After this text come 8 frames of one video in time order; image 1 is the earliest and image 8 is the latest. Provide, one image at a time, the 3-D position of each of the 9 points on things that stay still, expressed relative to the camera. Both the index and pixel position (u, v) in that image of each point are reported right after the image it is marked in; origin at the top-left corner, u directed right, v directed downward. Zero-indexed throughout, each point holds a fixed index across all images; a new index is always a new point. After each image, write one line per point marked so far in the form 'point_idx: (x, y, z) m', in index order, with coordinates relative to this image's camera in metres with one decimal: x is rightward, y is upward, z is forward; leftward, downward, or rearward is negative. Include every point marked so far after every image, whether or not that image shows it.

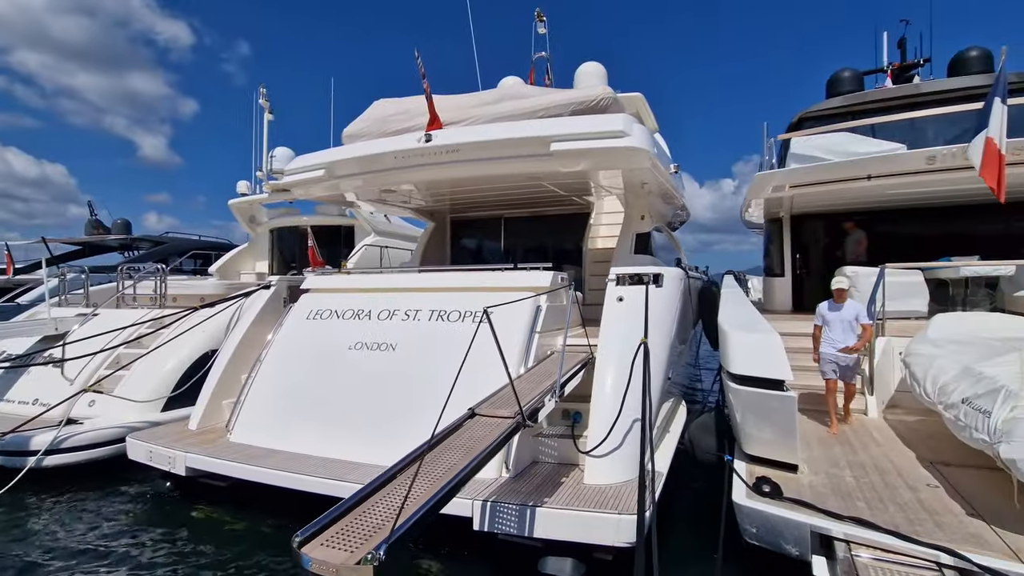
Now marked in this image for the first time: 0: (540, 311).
0: (+0.2, -0.2, +3.9) m
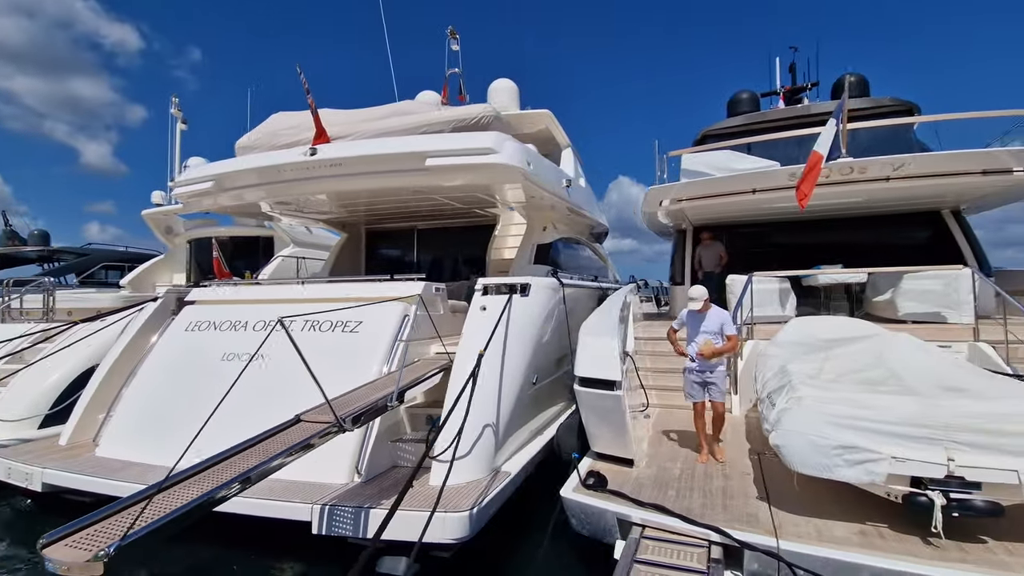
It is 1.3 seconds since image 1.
0: (-0.8, -0.3, +4.1) m
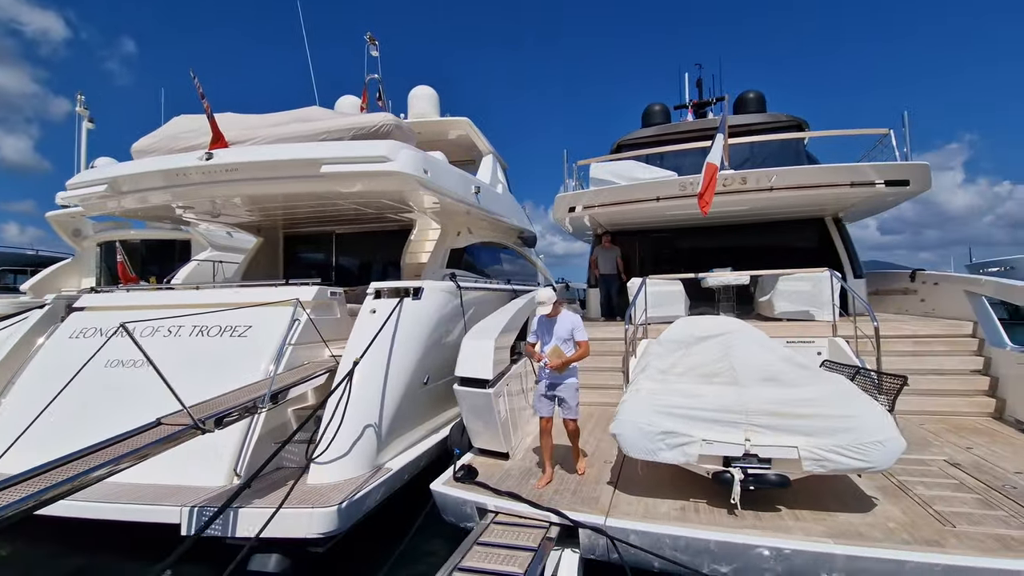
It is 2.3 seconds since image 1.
0: (-1.7, -0.3, +4.2) m
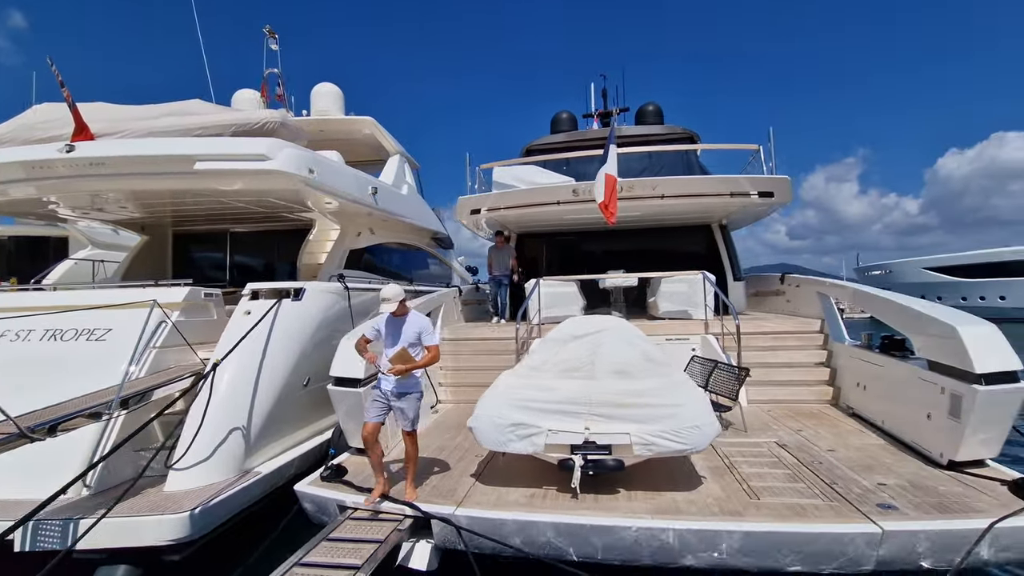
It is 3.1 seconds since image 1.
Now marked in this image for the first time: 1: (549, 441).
0: (-2.7, -0.3, +4.0) m
1: (+0.2, -0.9, +2.9) m
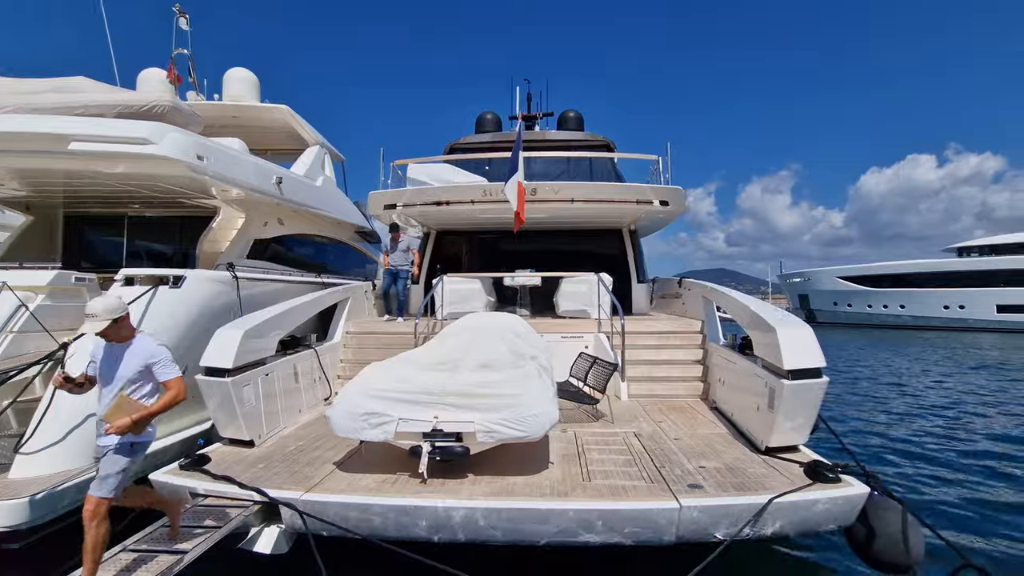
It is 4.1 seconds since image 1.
0: (-3.7, -0.2, +3.8) m
1: (-0.7, -0.8, +3.1) m
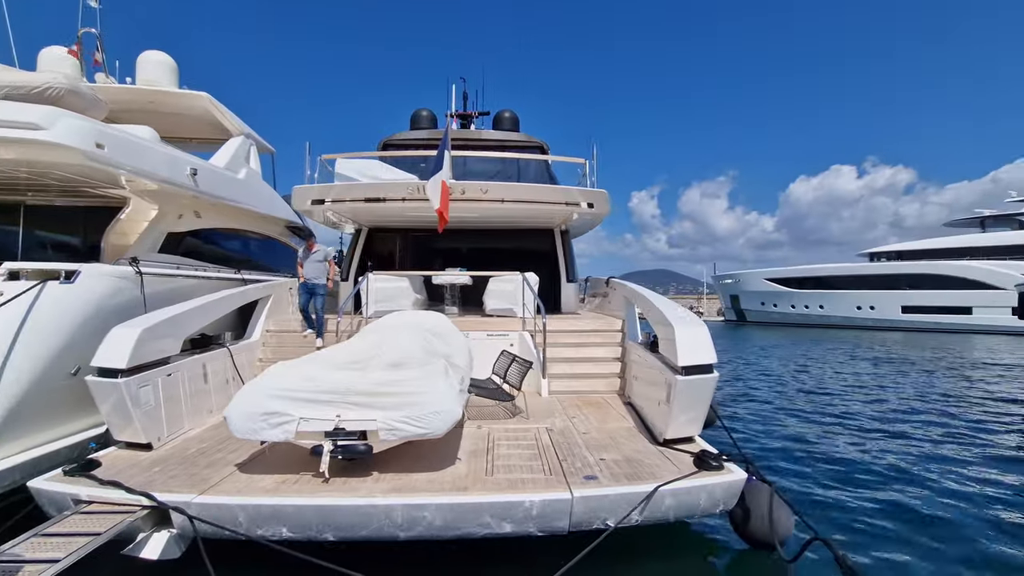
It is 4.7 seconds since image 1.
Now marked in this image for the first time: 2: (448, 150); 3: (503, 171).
0: (-4.3, -0.1, +3.5) m
1: (-1.3, -0.8, +3.1) m
2: (-0.8, +1.7, +6.2) m
3: (-0.2, +2.0, +9.0) m
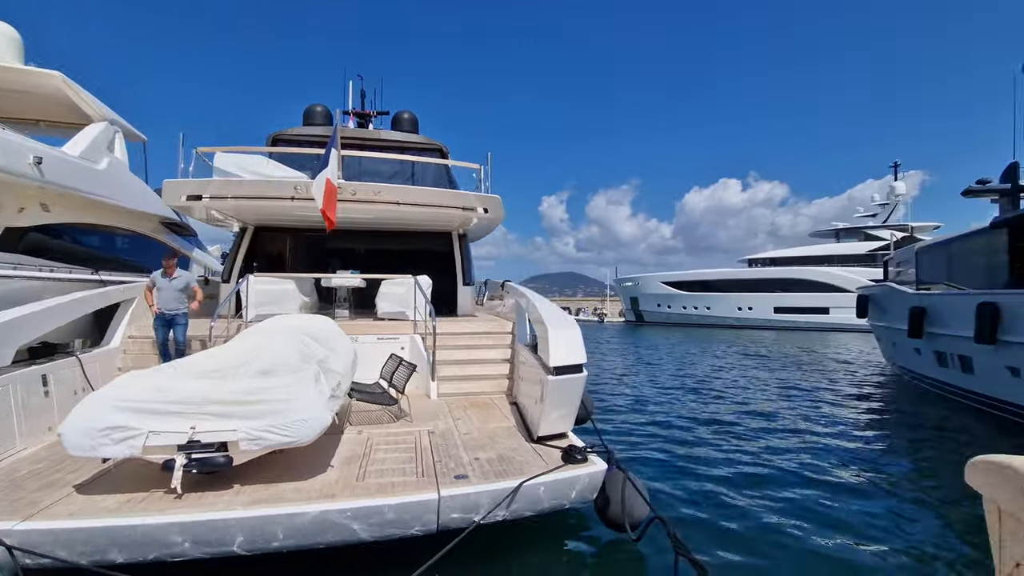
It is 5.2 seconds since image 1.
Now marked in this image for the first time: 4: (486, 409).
0: (-5.1, -0.1, +2.8) m
1: (-2.0, -0.9, +2.9) m
2: (-2.1, +1.6, +6.0) m
3: (-1.9, +2.0, +8.9) m
4: (-0.3, -1.2, +5.2) m
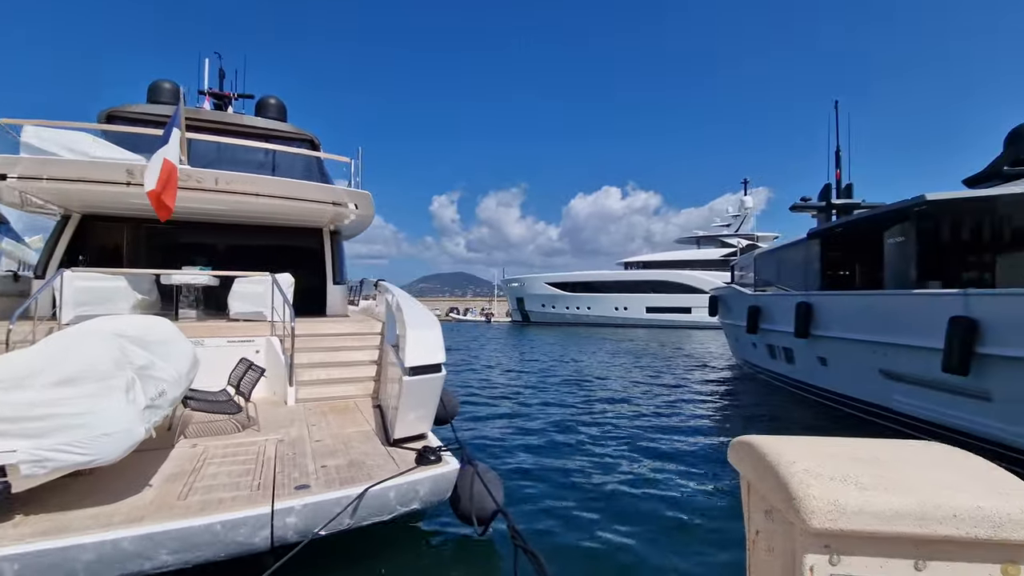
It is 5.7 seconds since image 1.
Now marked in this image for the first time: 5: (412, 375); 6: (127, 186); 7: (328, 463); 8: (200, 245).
0: (-5.8, -0.1, +1.6) m
1: (-2.8, -0.8, +2.3) m
2: (-3.5, +1.7, +5.4) m
3: (-4.0, +2.0, +8.3) m
4: (-1.6, -1.2, +4.9) m
5: (-0.7, -0.6, +3.8) m
6: (-4.6, +1.2, +6.1) m
7: (-1.2, -1.2, +3.4) m
8: (-5.0, +0.7, +8.2) m
